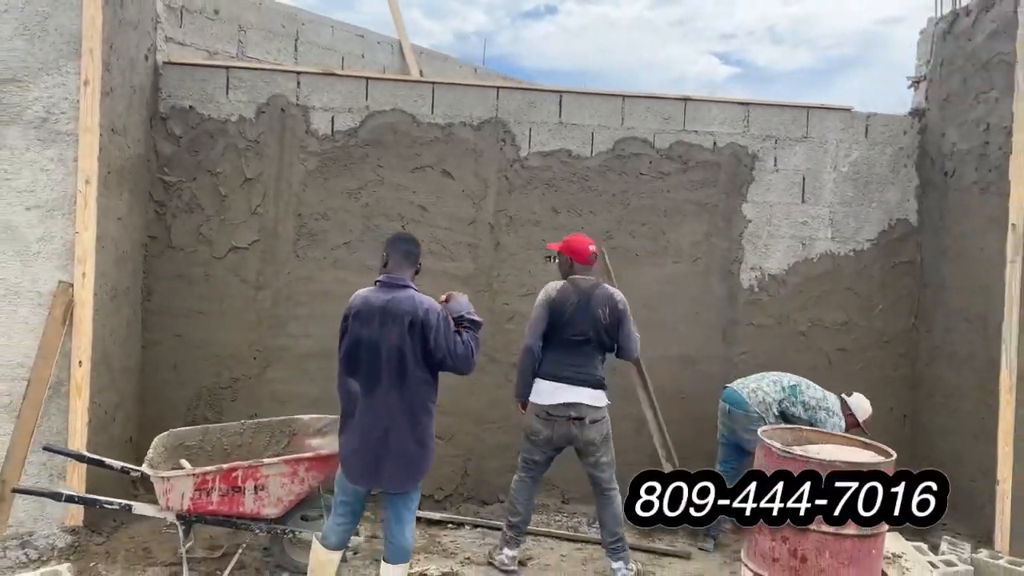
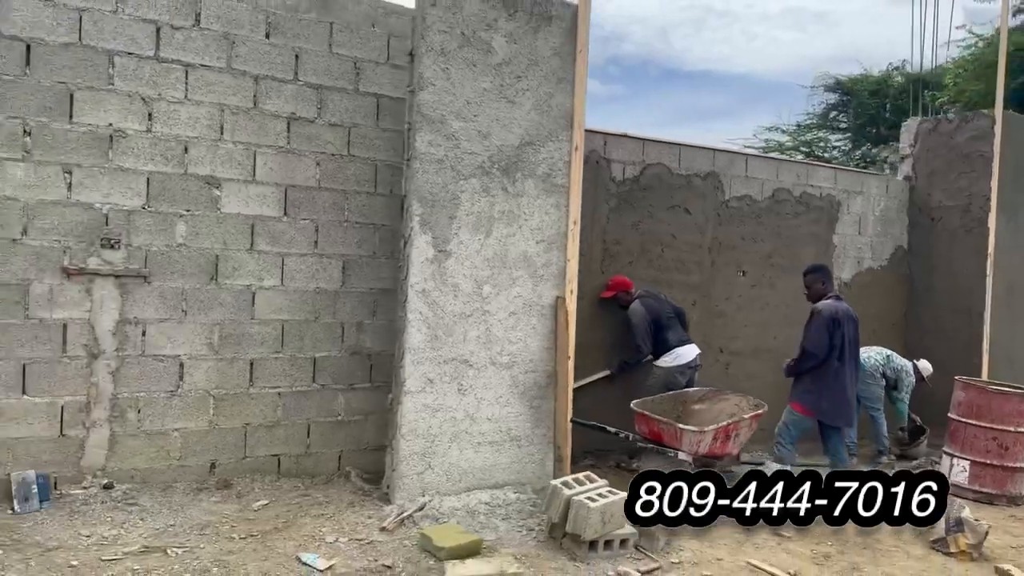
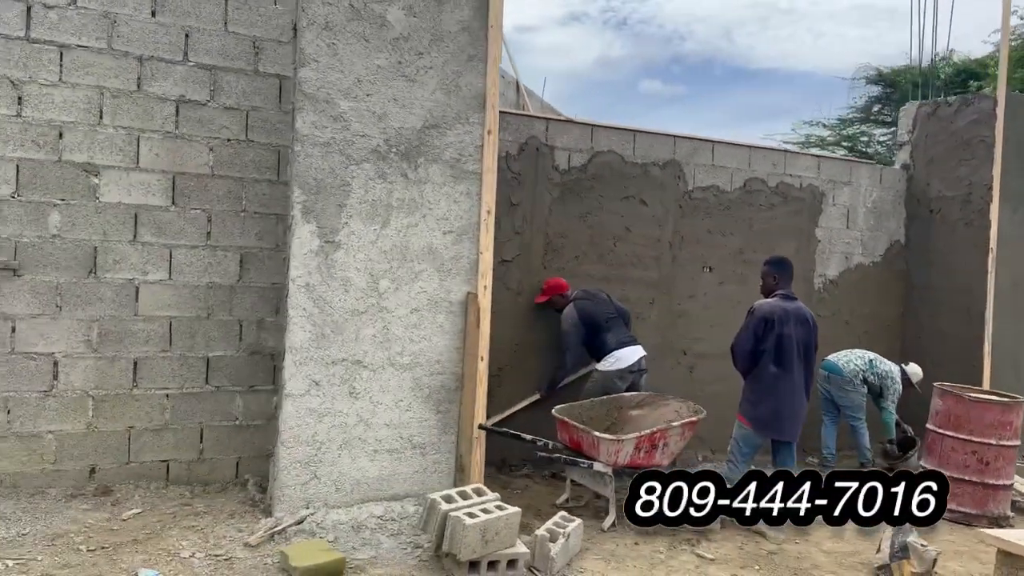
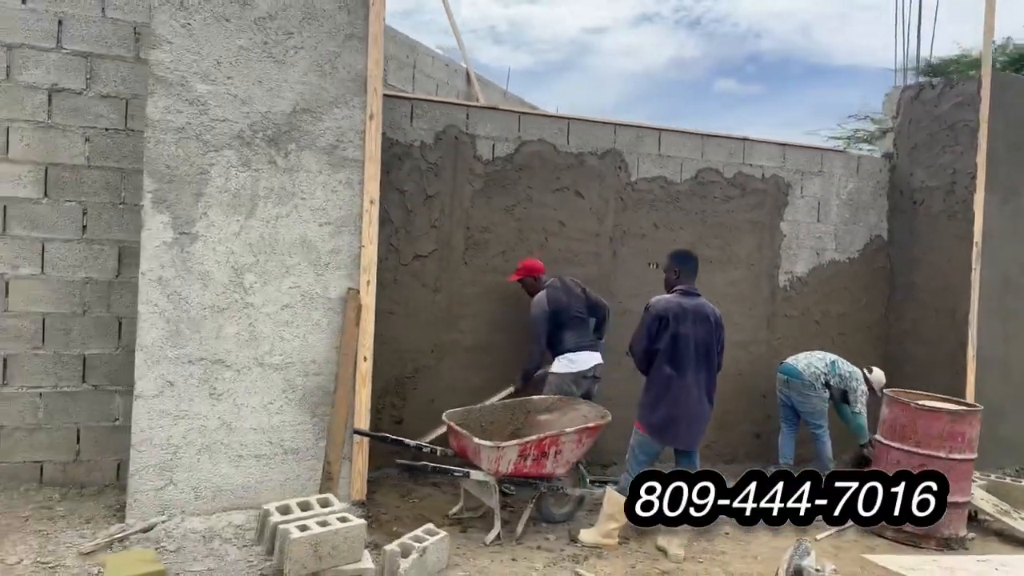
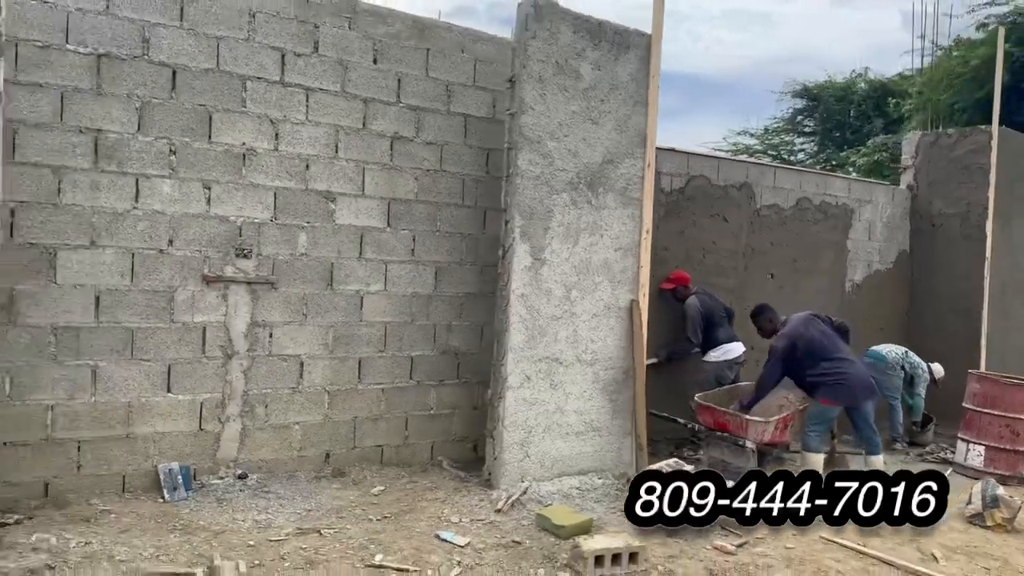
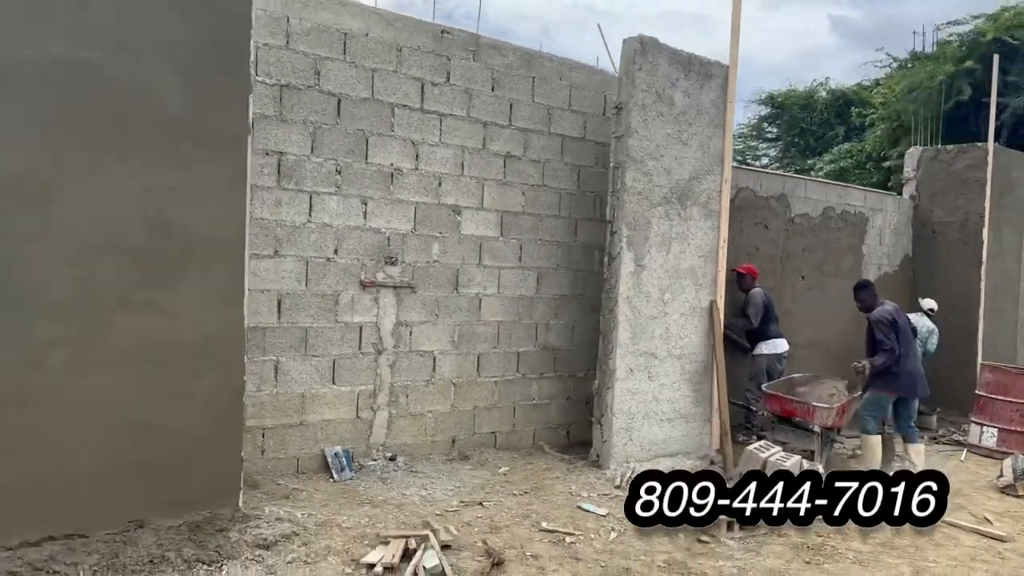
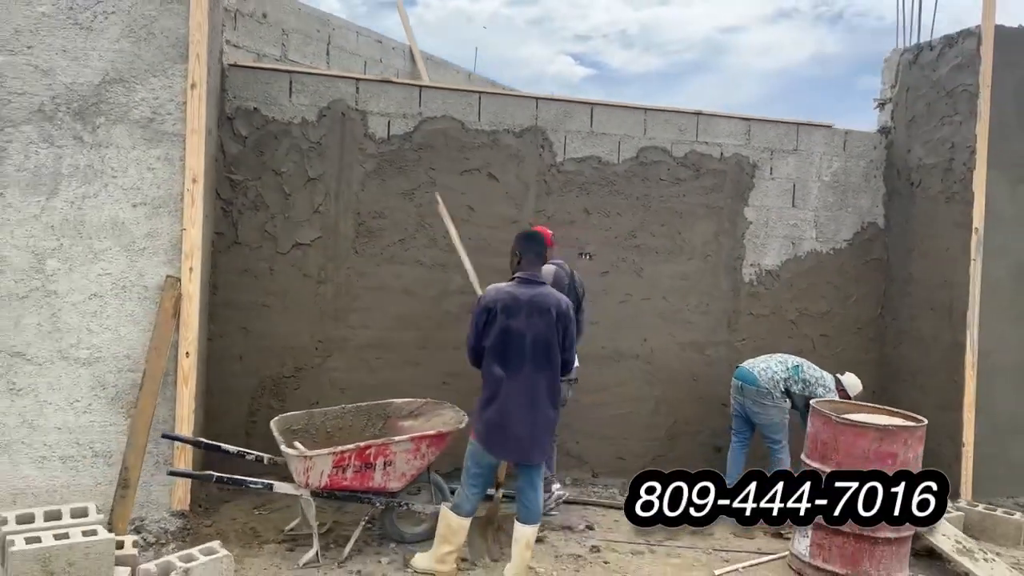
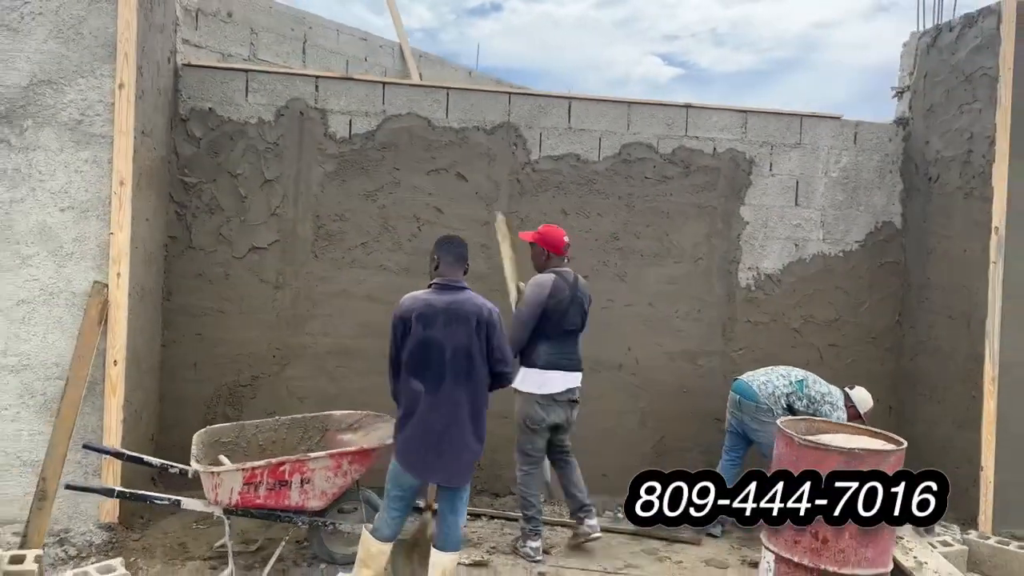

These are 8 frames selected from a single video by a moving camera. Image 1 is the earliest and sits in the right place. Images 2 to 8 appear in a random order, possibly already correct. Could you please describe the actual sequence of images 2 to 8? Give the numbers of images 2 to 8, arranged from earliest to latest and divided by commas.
8, 7, 4, 3, 2, 5, 6
